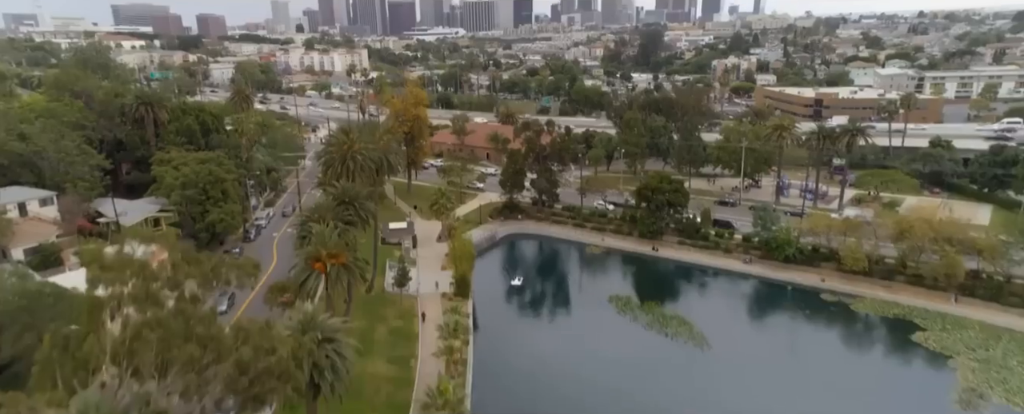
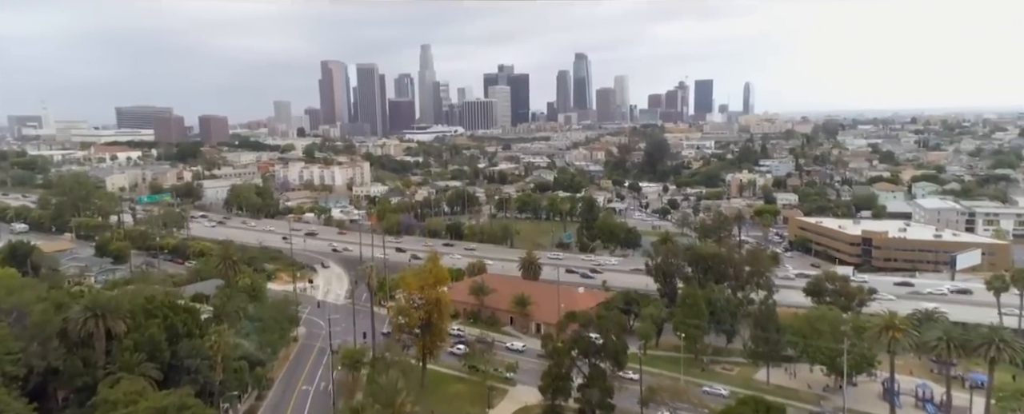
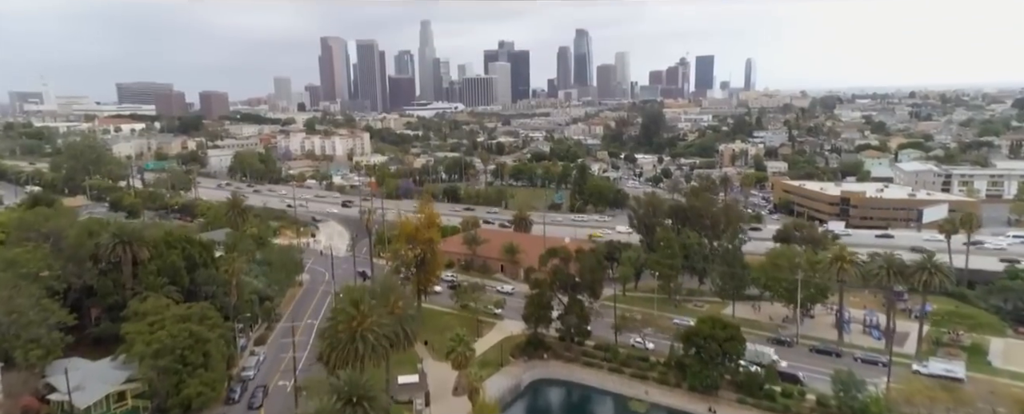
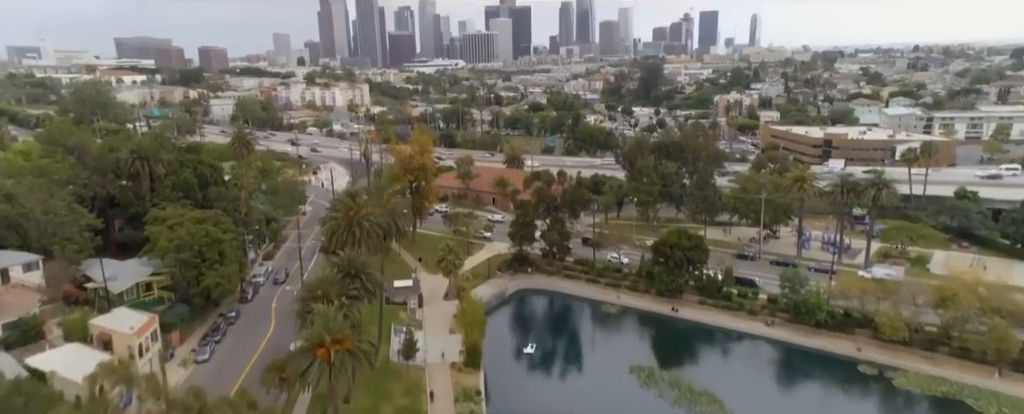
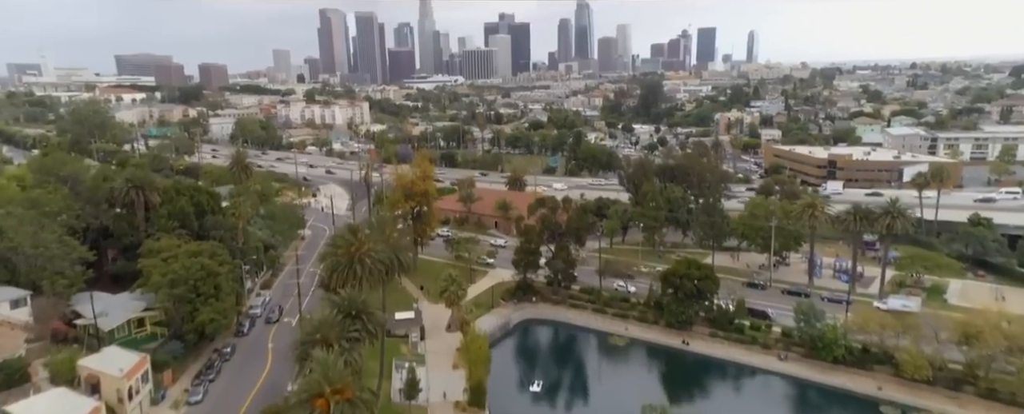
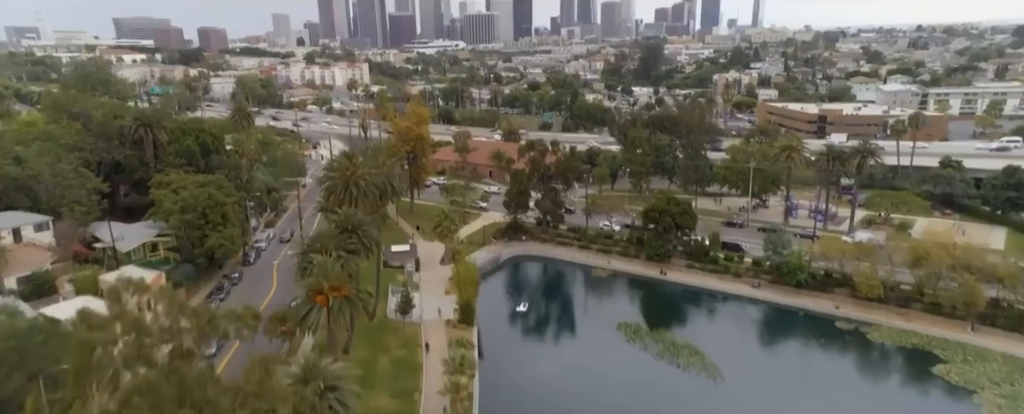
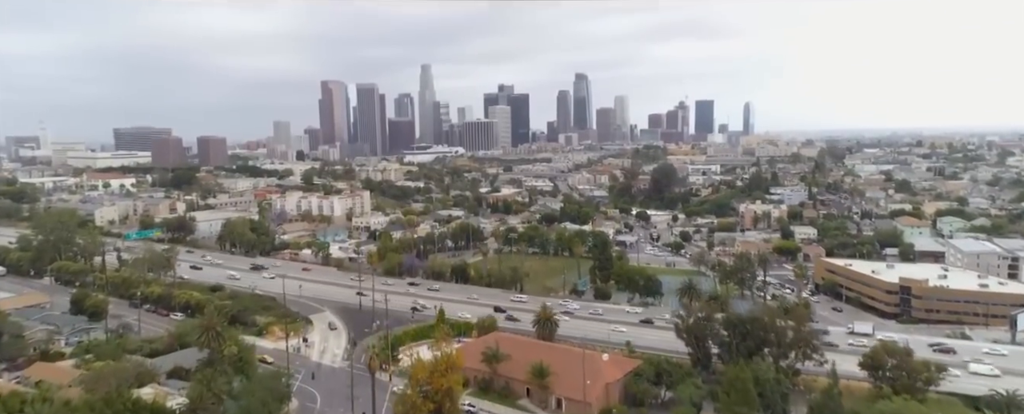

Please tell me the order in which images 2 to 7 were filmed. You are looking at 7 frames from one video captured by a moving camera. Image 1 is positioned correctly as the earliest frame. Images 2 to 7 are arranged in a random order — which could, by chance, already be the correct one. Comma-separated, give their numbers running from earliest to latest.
6, 4, 5, 3, 2, 7
